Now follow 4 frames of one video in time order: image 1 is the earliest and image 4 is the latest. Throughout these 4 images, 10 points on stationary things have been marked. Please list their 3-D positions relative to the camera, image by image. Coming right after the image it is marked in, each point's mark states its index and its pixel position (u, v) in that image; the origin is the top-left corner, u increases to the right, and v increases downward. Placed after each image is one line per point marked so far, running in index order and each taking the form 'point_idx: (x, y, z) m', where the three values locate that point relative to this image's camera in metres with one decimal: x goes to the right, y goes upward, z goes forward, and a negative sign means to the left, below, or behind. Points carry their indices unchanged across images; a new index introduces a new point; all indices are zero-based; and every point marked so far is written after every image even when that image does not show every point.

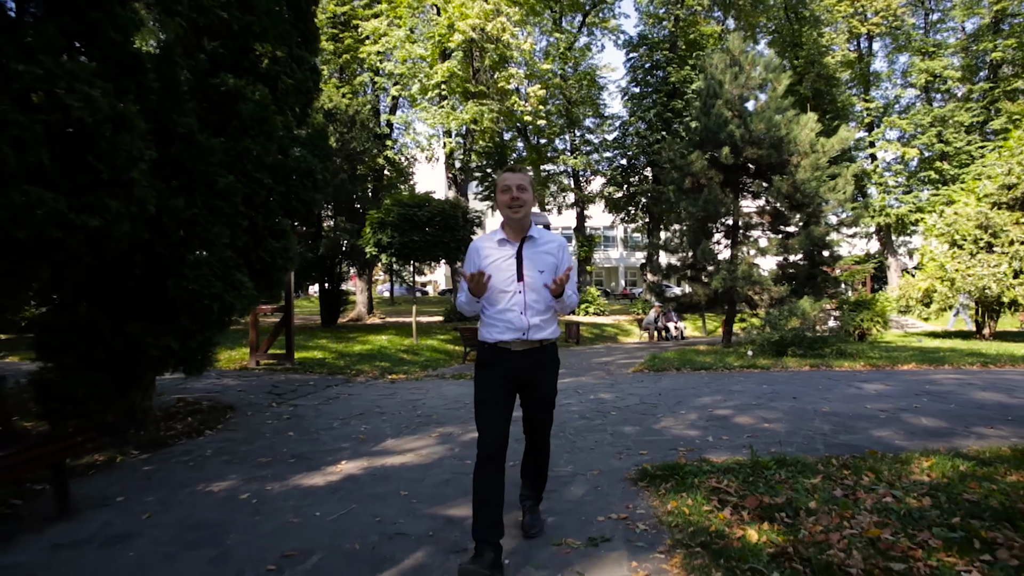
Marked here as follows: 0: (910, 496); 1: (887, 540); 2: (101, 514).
0: (+2.8, -1.4, +3.8) m
1: (+2.2, -1.4, +3.2) m
2: (-3.0, -1.6, +4.0) m
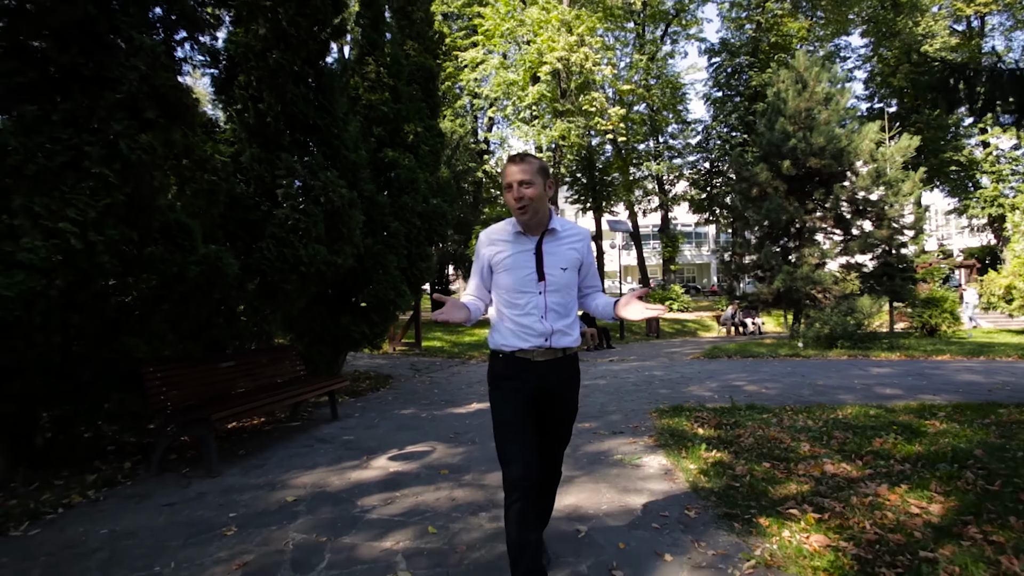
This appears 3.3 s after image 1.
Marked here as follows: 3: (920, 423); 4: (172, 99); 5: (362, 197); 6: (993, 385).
0: (+3.5, -1.5, +6.3) m
1: (+2.8, -1.5, +5.7) m
2: (-2.2, -1.8, +7.4) m
3: (+4.5, -1.5, +6.0) m
4: (-3.0, +1.7, +4.8) m
5: (-2.5, +1.5, +9.0) m
6: (+7.3, -1.5, +8.3) m
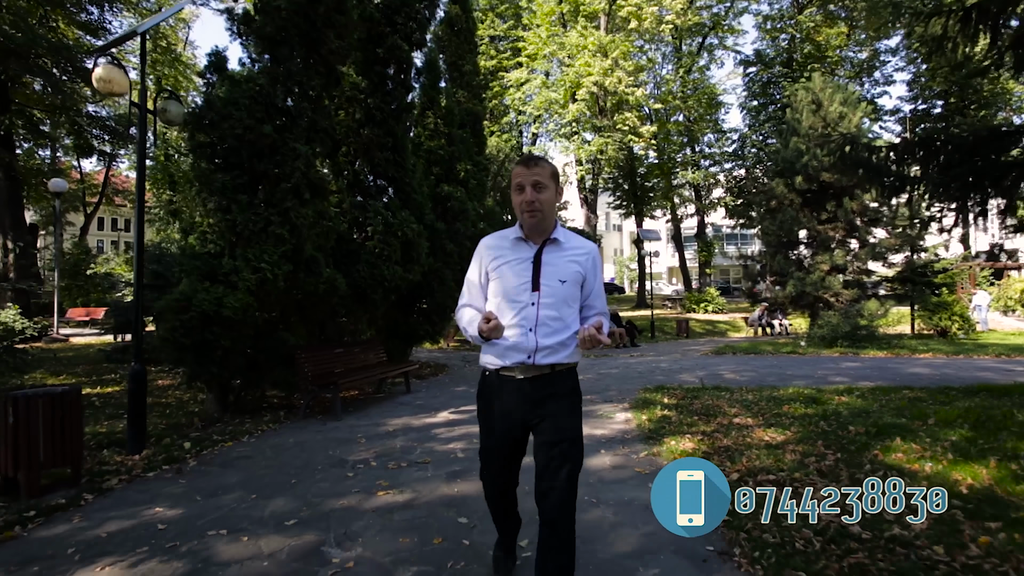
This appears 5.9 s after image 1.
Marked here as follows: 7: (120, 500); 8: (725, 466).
0: (+3.8, -1.7, +8.5) m
1: (+3.1, -1.7, +8.1) m
2: (-1.7, -2.0, +10.2) m
3: (+4.8, -1.6, +8.1) m
4: (-2.8, +1.5, +7.6) m
5: (-1.9, +1.3, +11.7) m
6: (+7.8, -1.6, +10.2) m
7: (-3.2, -1.7, +4.4) m
8: (+1.9, -1.6, +4.9) m
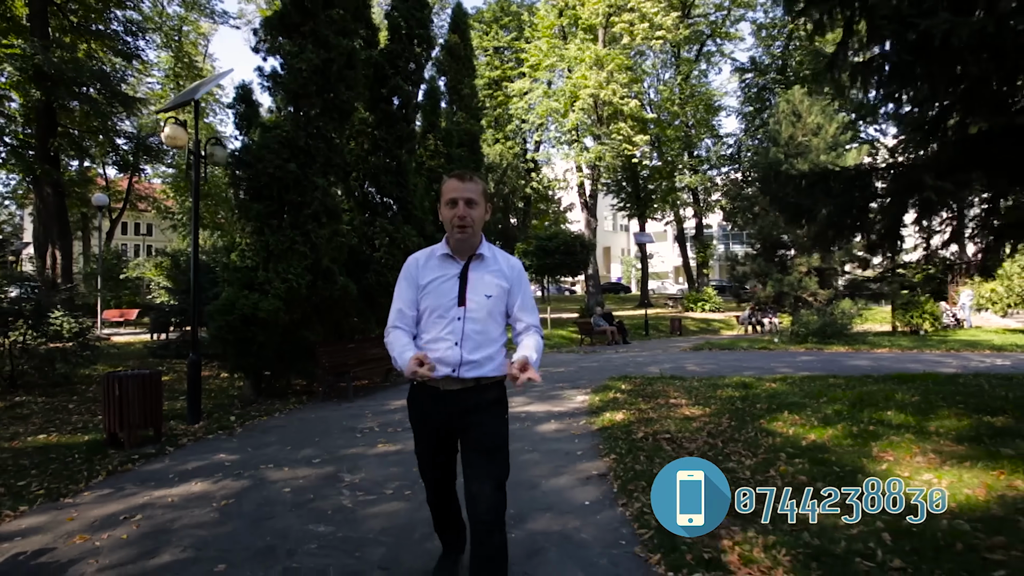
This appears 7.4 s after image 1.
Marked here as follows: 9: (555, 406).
0: (+3.5, -1.8, +10.1) m
1: (+2.7, -1.8, +9.6) m
2: (-2.0, -2.1, +11.8) m
3: (+4.4, -1.7, +9.6) m
4: (-3.1, +1.4, +9.3) m
5: (-2.1, +1.2, +13.4) m
6: (+7.6, -1.7, +11.6) m
7: (-3.6, -1.8, +6.1) m
8: (+1.5, -1.7, +6.5) m
9: (+0.6, -1.8, +8.1) m
